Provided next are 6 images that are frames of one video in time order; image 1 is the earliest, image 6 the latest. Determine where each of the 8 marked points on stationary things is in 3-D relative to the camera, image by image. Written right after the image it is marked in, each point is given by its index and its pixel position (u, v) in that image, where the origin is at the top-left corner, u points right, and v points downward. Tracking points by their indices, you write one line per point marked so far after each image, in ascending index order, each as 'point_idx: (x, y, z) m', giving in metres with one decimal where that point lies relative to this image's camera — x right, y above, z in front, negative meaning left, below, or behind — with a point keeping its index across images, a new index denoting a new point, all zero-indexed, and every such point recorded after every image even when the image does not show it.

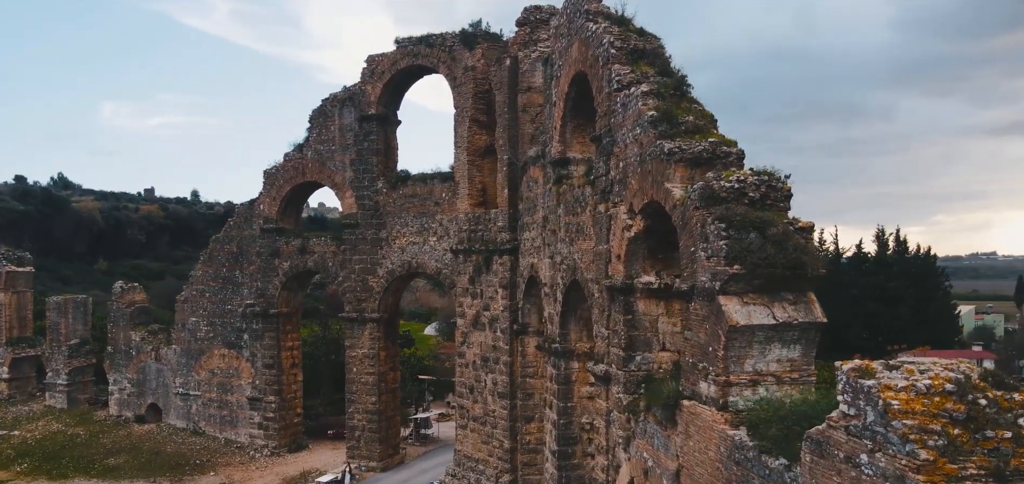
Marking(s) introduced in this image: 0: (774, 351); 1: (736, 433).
0: (+2.2, -0.9, +6.8) m
1: (+1.8, -1.6, +6.6) m
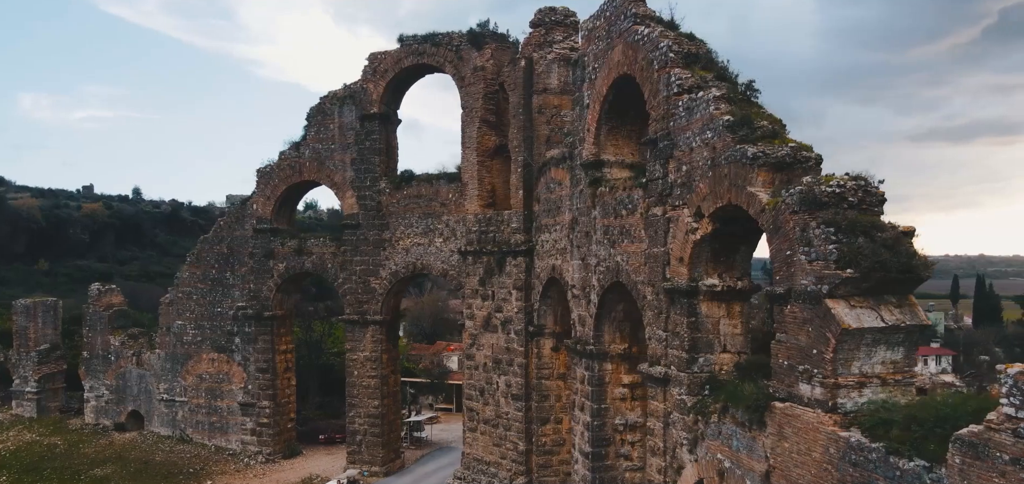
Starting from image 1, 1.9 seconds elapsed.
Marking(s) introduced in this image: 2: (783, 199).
0: (+3.2, -1.0, +7.0) m
1: (+2.8, -1.6, +6.7) m
2: (+2.5, +0.4, +7.5) m
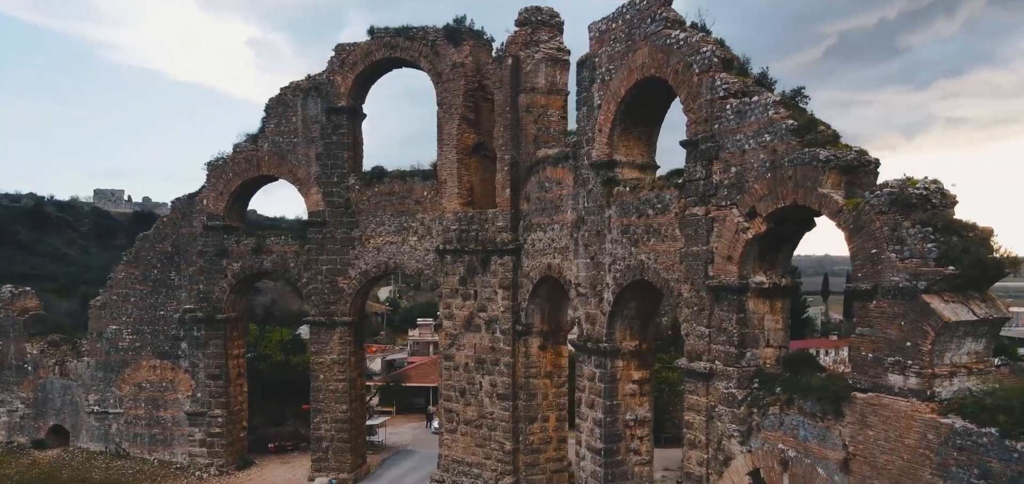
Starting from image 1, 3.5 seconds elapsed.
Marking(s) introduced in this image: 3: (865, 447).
0: (+4.2, -1.0, +7.5) m
1: (+3.9, -1.6, +7.2) m
2: (+3.5, +0.4, +8.0) m
3: (+3.5, -2.0, +8.0) m
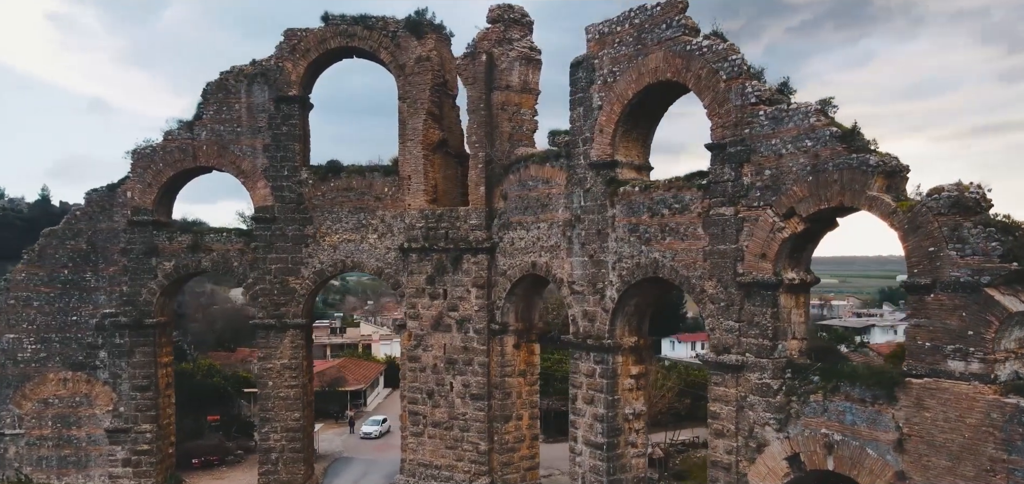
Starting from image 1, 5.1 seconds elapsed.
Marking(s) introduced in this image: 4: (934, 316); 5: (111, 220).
0: (+5.3, -0.9, +8.5) m
1: (+5.0, -1.6, +8.1) m
2: (+4.5, +0.4, +8.8) m
3: (+4.4, -2.0, +8.8) m
4: (+4.5, -0.8, +8.7) m
5: (-8.1, +0.4, +16.2) m
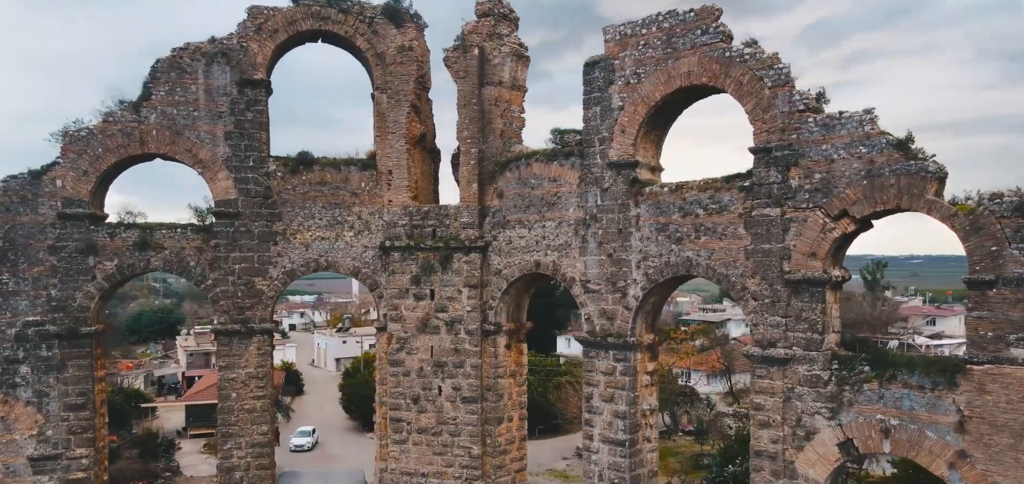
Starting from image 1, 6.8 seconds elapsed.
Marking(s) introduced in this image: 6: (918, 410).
0: (+6.5, -0.9, +9.6) m
1: (+6.4, -1.6, +9.2) m
2: (+5.7, +0.4, +9.7) m
3: (+5.7, -2.0, +9.7) m
4: (+5.8, -0.8, +9.6) m
5: (-8.2, +0.5, +14.0) m
6: (+5.1, -2.1, +10.2) m
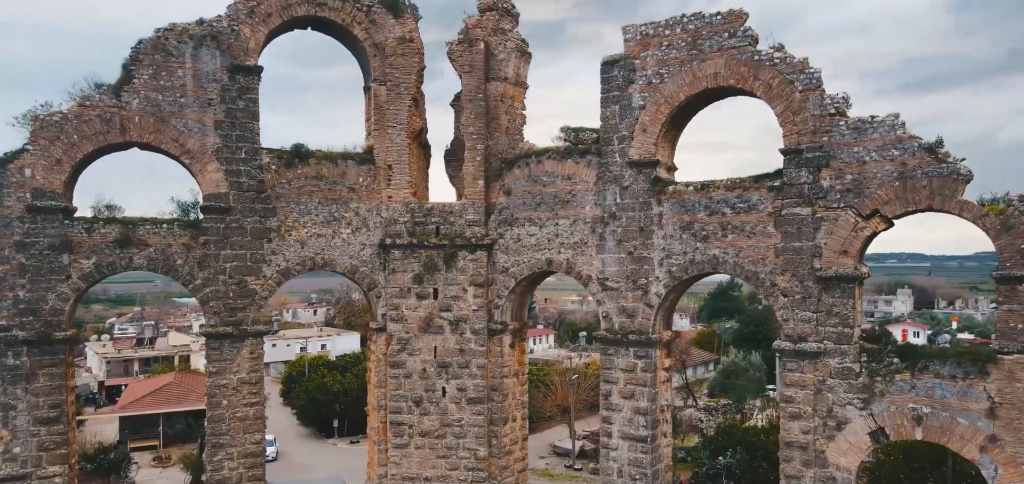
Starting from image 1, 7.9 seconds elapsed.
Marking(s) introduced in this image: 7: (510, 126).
0: (+7.4, -0.9, +10.5) m
1: (+7.2, -1.6, +10.1) m
2: (+6.5, +0.5, +10.5) m
3: (+6.5, -2.0, +10.5) m
4: (+6.6, -0.8, +10.4) m
5: (-7.9, +0.6, +12.5) m
6: (+5.8, -2.1, +10.8) m
7: (0.0, +2.1, +14.7) m
